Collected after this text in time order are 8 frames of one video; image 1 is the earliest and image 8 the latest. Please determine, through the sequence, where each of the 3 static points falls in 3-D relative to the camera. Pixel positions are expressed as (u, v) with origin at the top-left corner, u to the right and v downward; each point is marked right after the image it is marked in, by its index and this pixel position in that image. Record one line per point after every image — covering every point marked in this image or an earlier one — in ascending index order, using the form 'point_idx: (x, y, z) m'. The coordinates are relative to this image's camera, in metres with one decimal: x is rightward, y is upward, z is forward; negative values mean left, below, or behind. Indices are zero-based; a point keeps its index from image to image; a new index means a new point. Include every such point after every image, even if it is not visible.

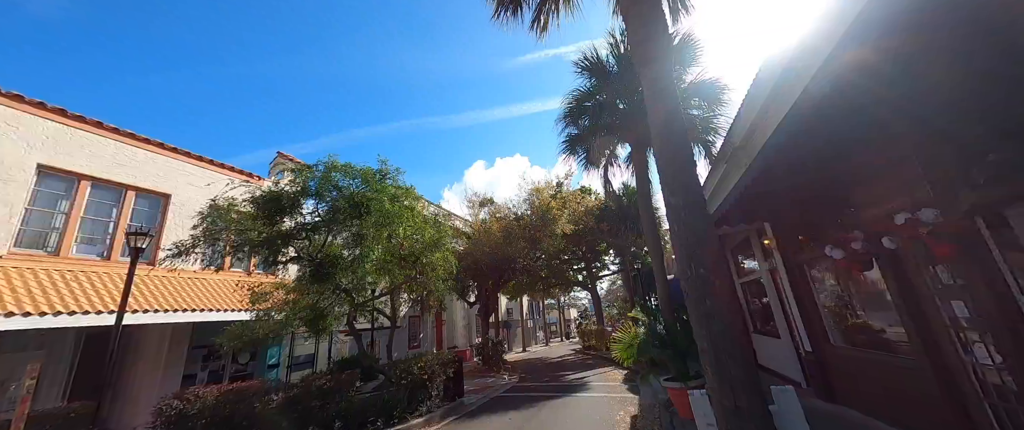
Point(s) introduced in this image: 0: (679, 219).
0: (+1.1, -0.1, +2.5) m
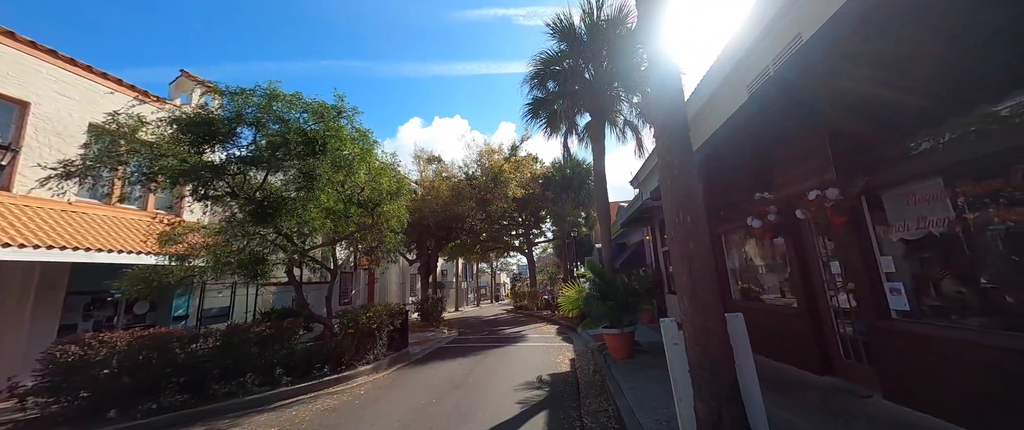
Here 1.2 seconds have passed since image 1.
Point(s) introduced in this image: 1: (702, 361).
0: (+1.2, +0.3, +2.8) m
1: (+1.3, -1.1, +2.6) m
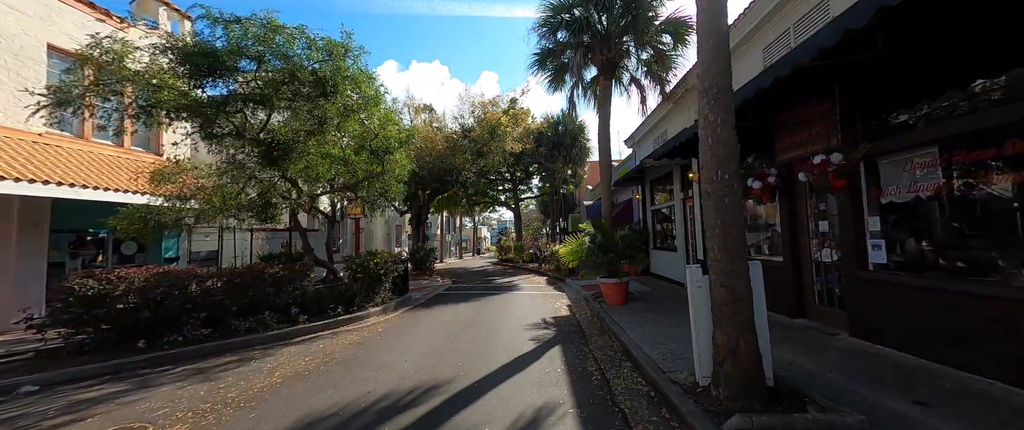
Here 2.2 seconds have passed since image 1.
0: (+1.7, +0.7, +3.0) m
1: (+1.7, -0.8, +3.0) m
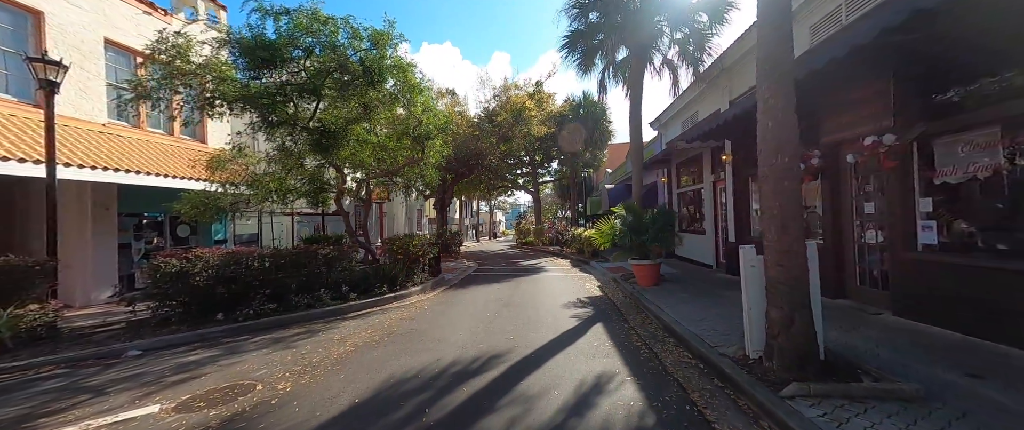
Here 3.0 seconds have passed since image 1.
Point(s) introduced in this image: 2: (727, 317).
0: (+2.3, +0.9, +3.2) m
1: (+2.3, -0.6, +3.2) m
2: (+3.3, -1.5, +5.3) m
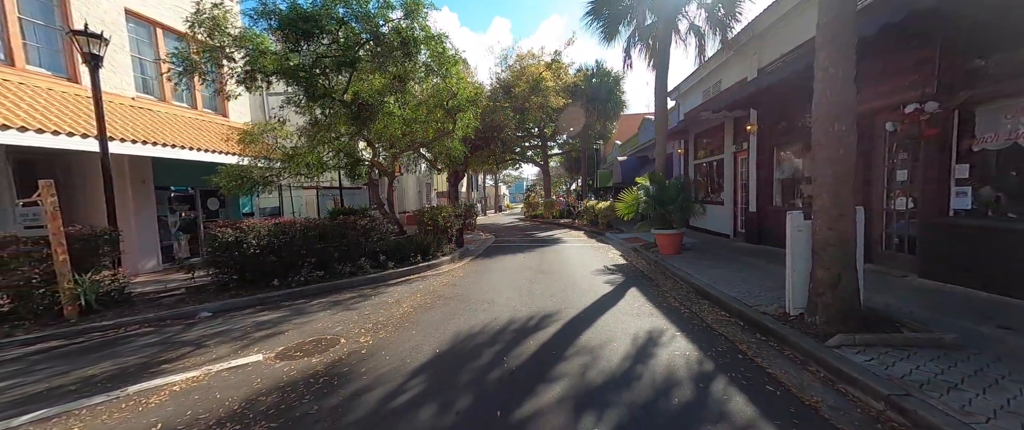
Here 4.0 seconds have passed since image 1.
0: (+2.9, +1.2, +3.3) m
1: (+3.0, -0.3, +3.4) m
2: (+3.9, -1.0, +5.5) m
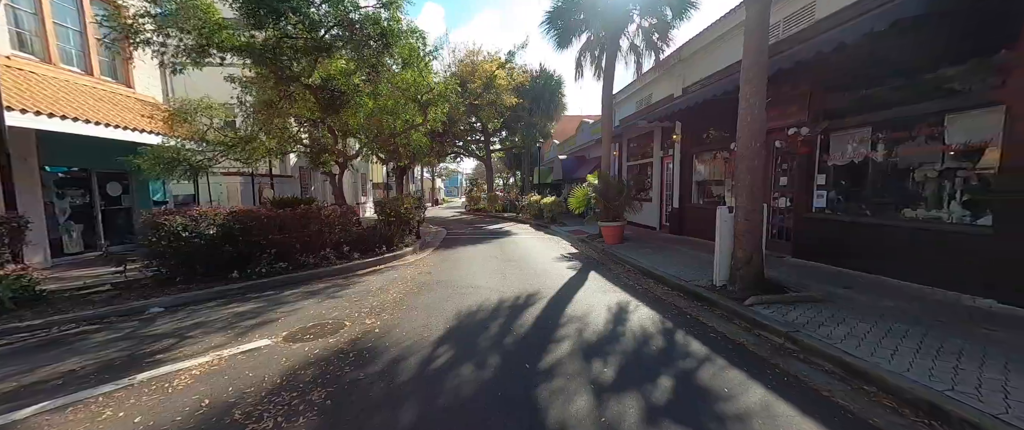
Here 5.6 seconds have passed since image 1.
0: (+2.9, +1.3, +4.3) m
1: (+2.9, -0.2, +4.5) m
2: (+3.4, -0.9, +6.8) m
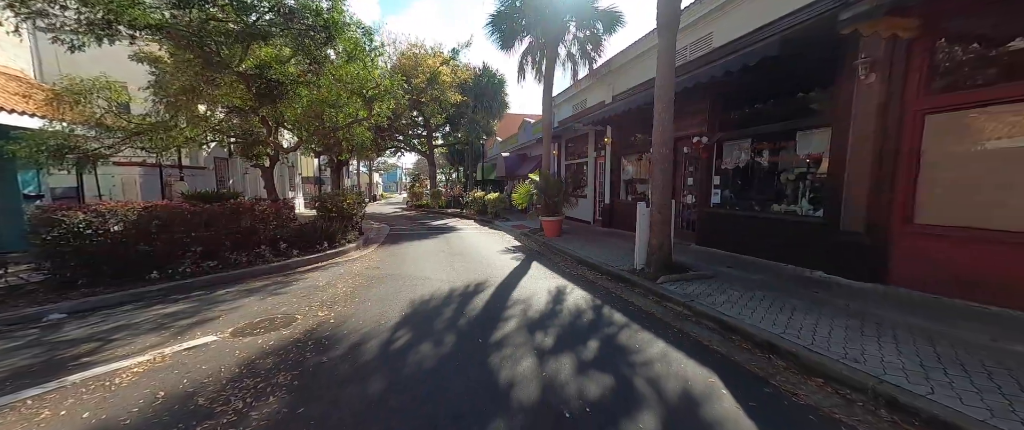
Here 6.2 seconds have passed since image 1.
0: (+2.2, +1.3, +5.1) m
1: (+2.2, -0.1, +5.3) m
2: (+2.3, -0.8, +7.7) m
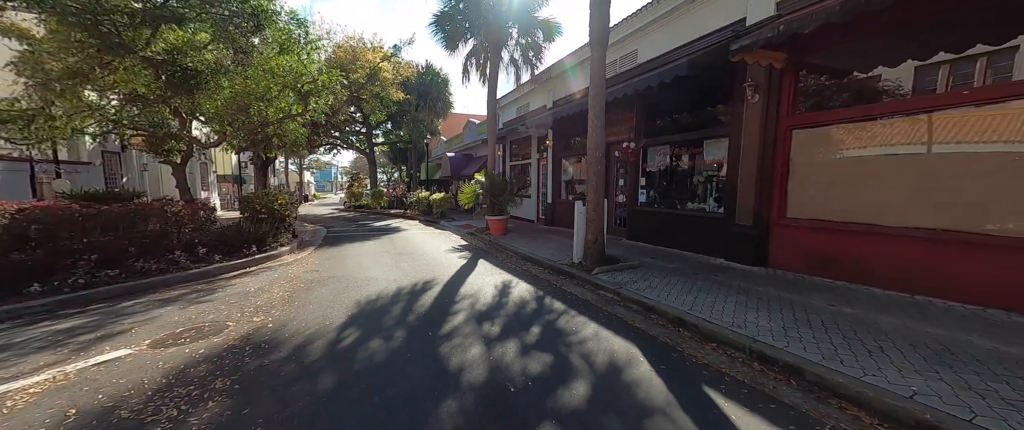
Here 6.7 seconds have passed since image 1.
0: (+1.4, +1.4, +5.6) m
1: (+1.3, -0.1, +5.8) m
2: (+1.1, -0.8, +8.1) m
